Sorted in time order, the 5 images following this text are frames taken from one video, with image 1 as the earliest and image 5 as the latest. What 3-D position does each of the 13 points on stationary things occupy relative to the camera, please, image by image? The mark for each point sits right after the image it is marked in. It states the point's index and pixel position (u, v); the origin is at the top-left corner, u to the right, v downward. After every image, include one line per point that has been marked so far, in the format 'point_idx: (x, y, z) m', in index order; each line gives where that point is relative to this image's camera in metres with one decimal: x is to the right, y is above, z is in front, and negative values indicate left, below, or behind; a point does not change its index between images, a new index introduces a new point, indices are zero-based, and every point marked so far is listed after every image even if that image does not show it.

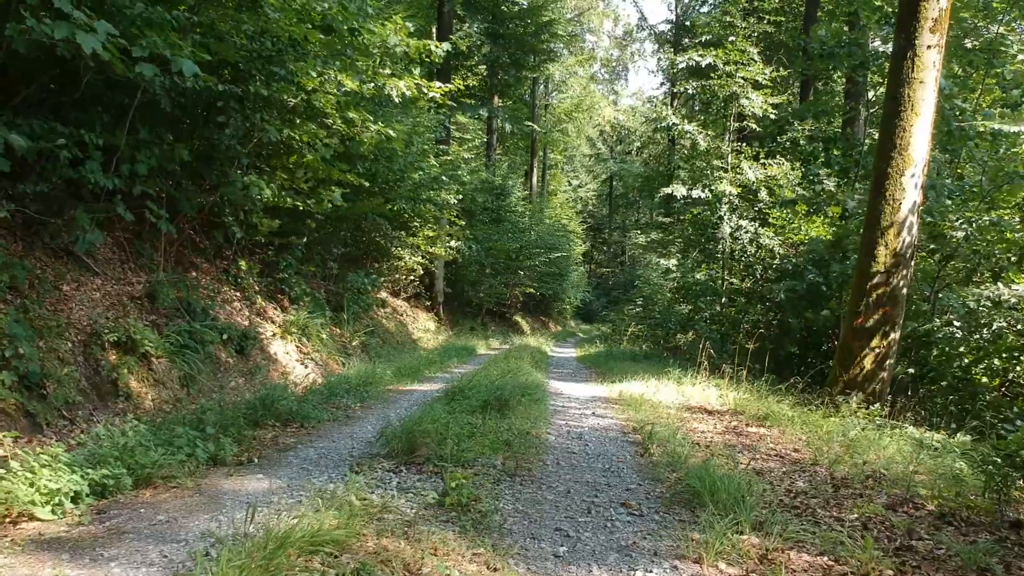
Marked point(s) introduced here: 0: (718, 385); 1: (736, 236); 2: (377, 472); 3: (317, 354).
0: (+1.6, -0.7, +6.7) m
1: (+3.2, +0.7, +12.4) m
2: (-0.5, -0.7, +3.2) m
3: (-1.9, -0.6, +8.3) m
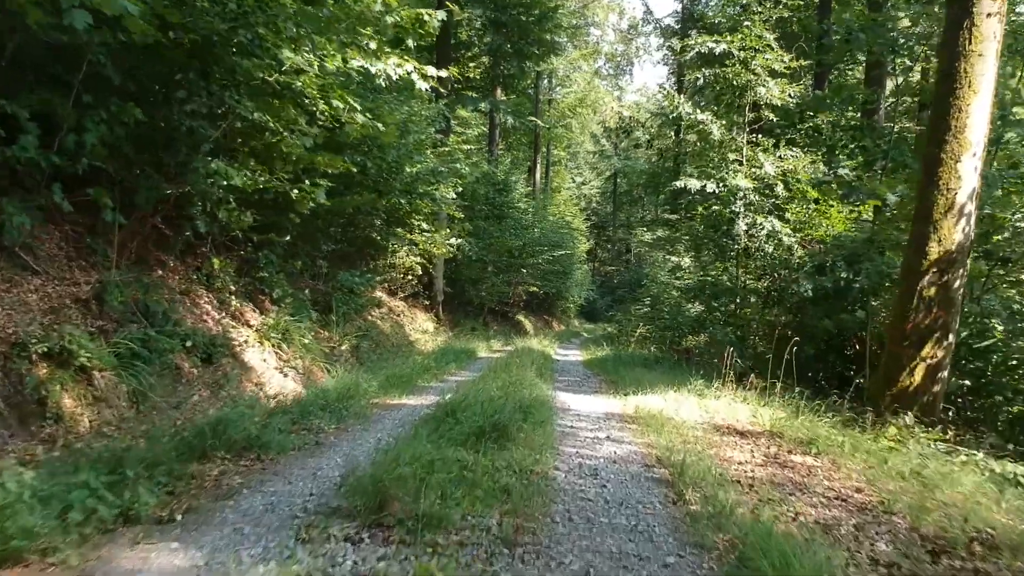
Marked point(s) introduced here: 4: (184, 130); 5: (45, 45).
0: (+1.6, -0.8, +5.9) m
1: (+3.2, +0.7, +11.6) m
2: (-0.5, -0.7, +2.4) m
3: (-1.9, -0.6, +7.6) m
4: (-2.1, +1.0, +5.5) m
5: (-2.4, +1.2, +4.4) m
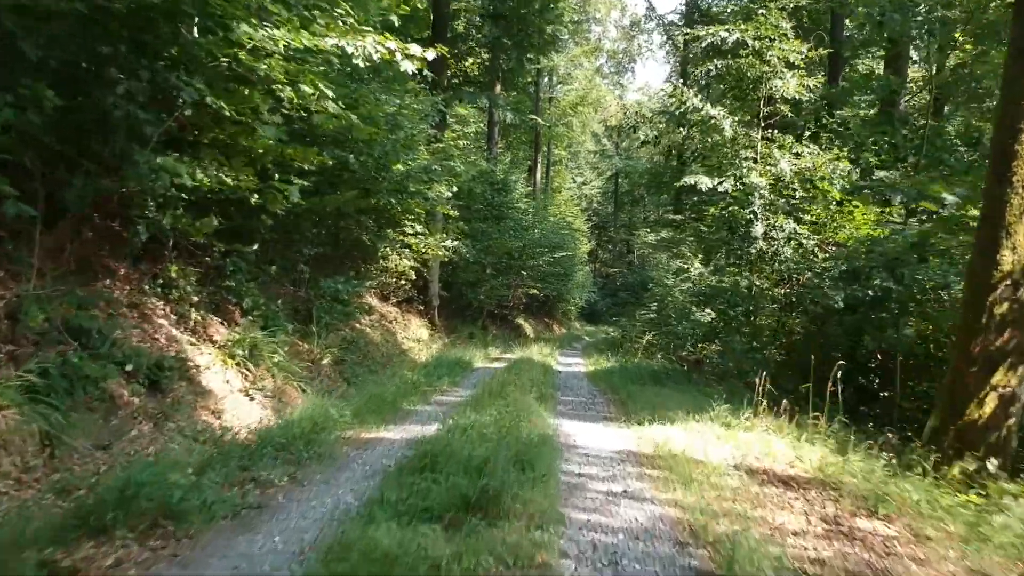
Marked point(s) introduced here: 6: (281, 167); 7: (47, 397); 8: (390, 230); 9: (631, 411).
0: (+1.6, -0.8, +5.1) m
1: (+3.2, +0.6, +10.8) m
2: (-0.5, -0.8, +1.6) m
3: (-1.9, -0.7, +6.7) m
4: (-2.1, +0.9, +4.6) m
5: (-2.4, +1.1, +3.6) m
6: (-1.8, +1.0, +6.9) m
7: (-2.2, -0.5, +4.1) m
8: (-1.6, +0.8, +11.4) m
9: (+0.9, -0.9, +6.4) m
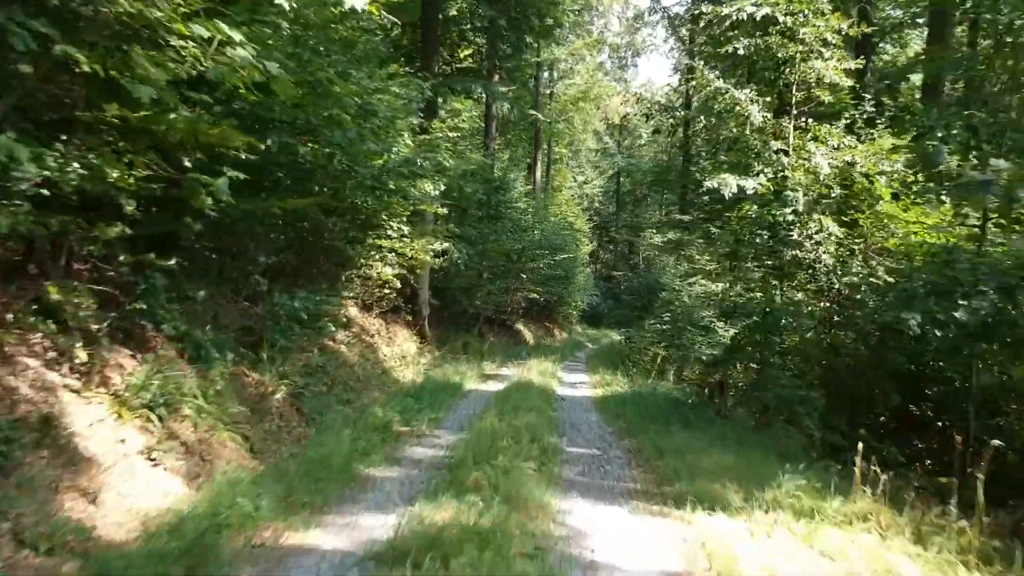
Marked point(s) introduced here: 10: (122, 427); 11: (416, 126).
0: (+1.5, -1.0, +3.5) m
1: (+3.1, +0.5, +9.2) m
2: (-0.6, -0.9, 0.0) m
3: (-1.9, -0.9, +5.2) m
4: (-2.1, +0.8, +3.1) m
5: (-2.4, +1.0, +2.0) m
6: (-1.9, +0.8, +5.4) m
7: (-2.2, -0.7, +2.5) m
8: (-1.6, +0.6, +9.9) m
9: (+0.8, -1.1, +4.9) m
10: (-2.1, -0.7, +4.7) m
11: (-1.2, +2.0, +10.7) m
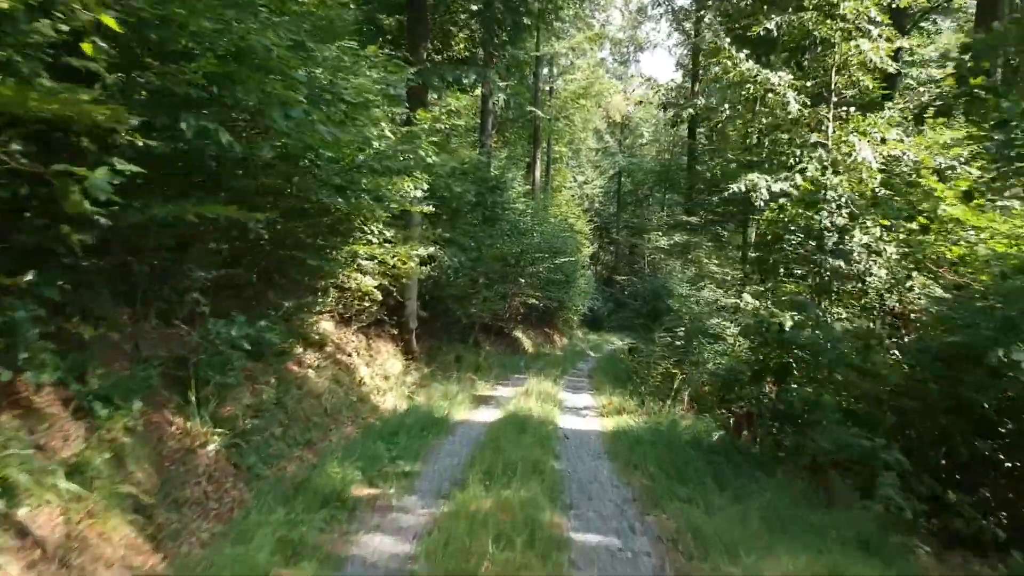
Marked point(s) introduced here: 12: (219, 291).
0: (+1.5, -1.1, +2.0) m
1: (+3.1, +0.3, +7.7) m
2: (-0.6, -1.1, -1.4) m
3: (-2.0, -1.0, +3.7) m
4: (-2.2, +0.6, +1.6) m
5: (-2.5, +0.8, +0.5) m
6: (-1.9, +0.7, +3.9) m
7: (-2.3, -0.8, +1.0) m
8: (-1.7, +0.5, +8.4) m
9: (+0.8, -1.2, +3.4) m
10: (-2.1, -0.9, +3.2) m
11: (-1.2, +1.8, +9.2) m
12: (-2.4, 0.0, +7.1) m
